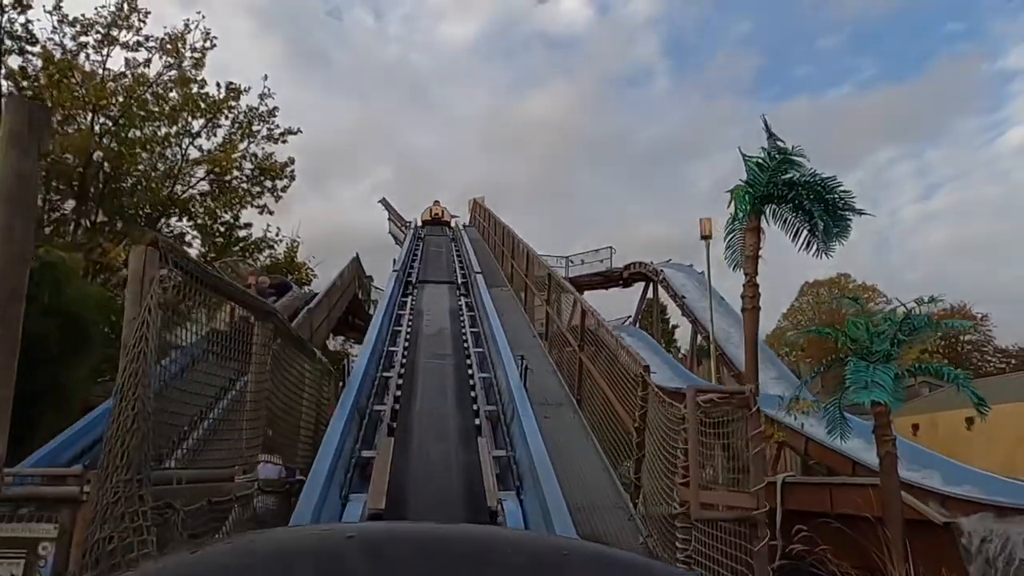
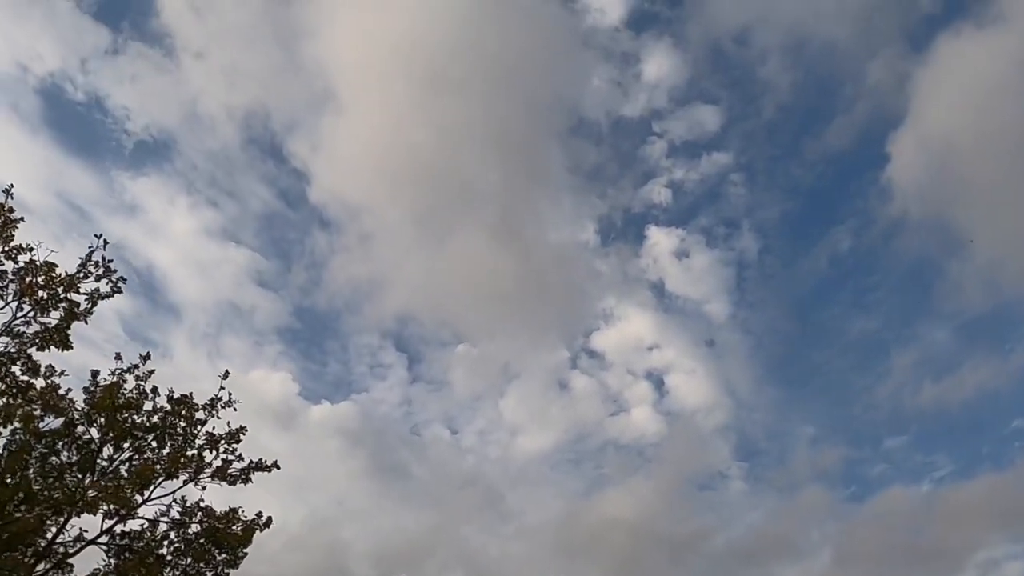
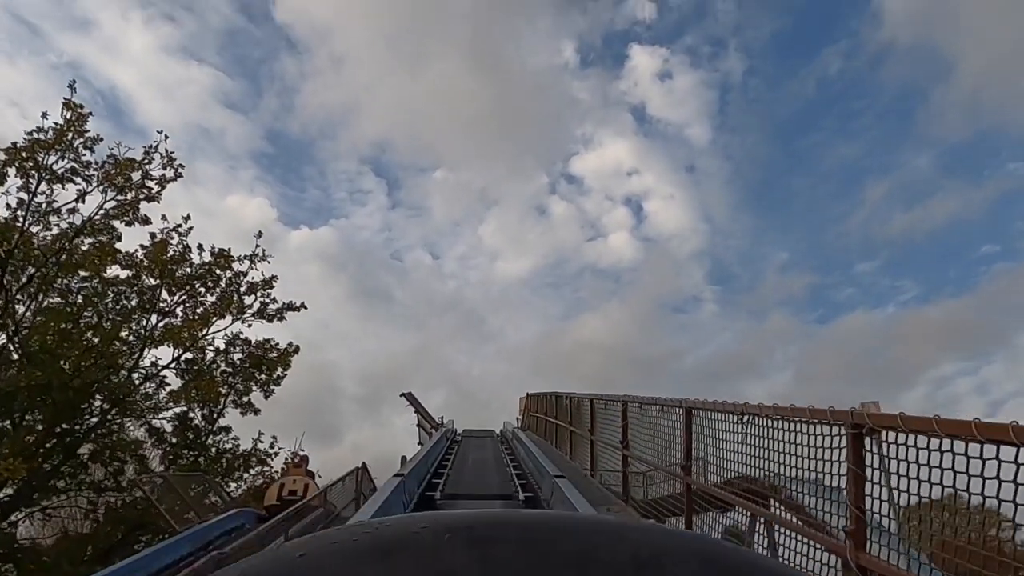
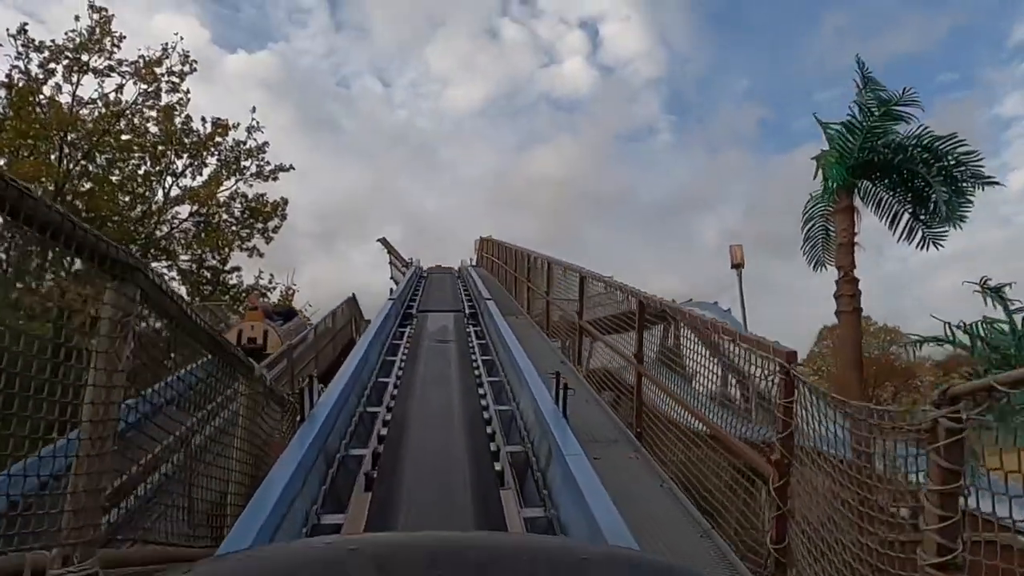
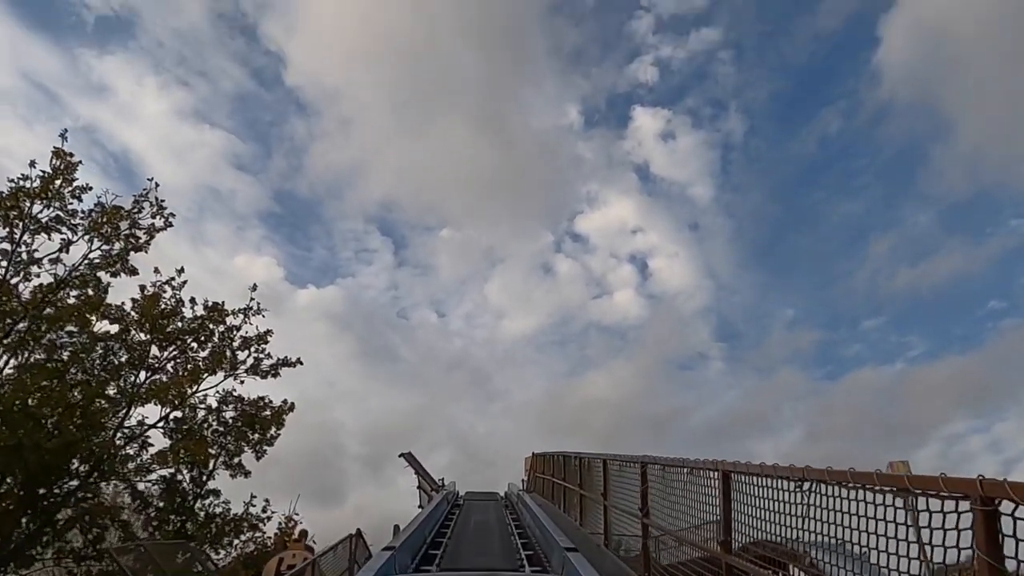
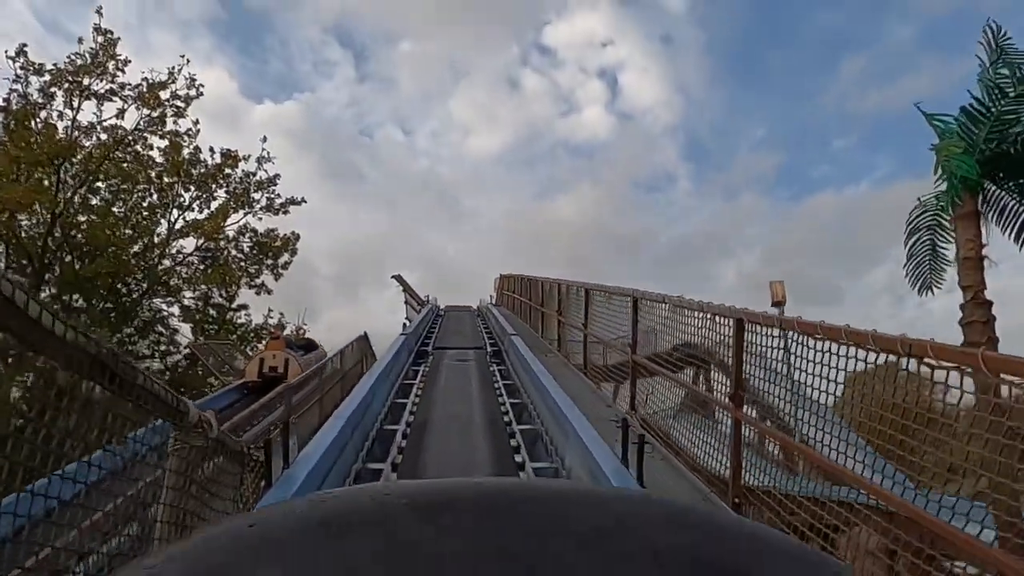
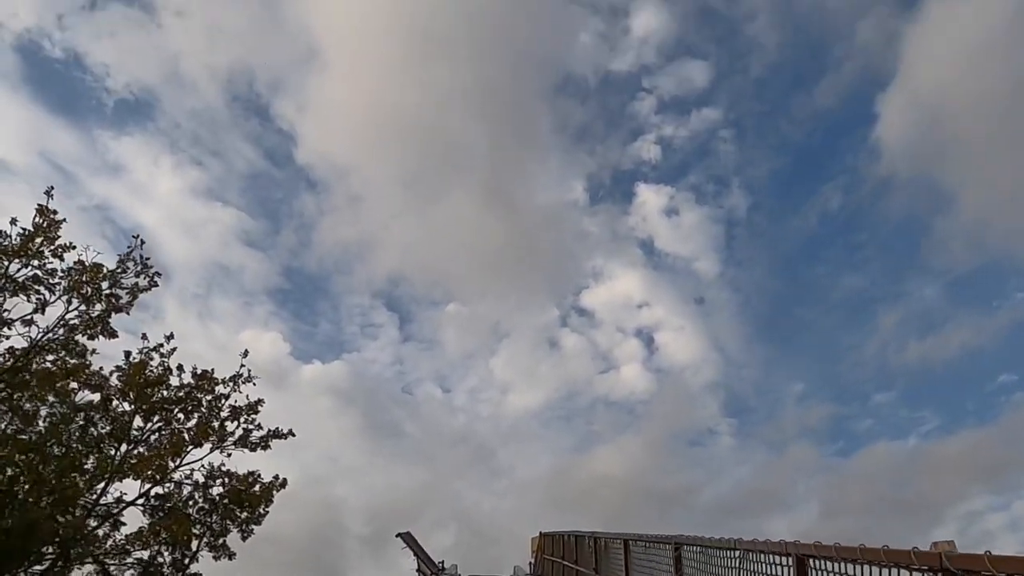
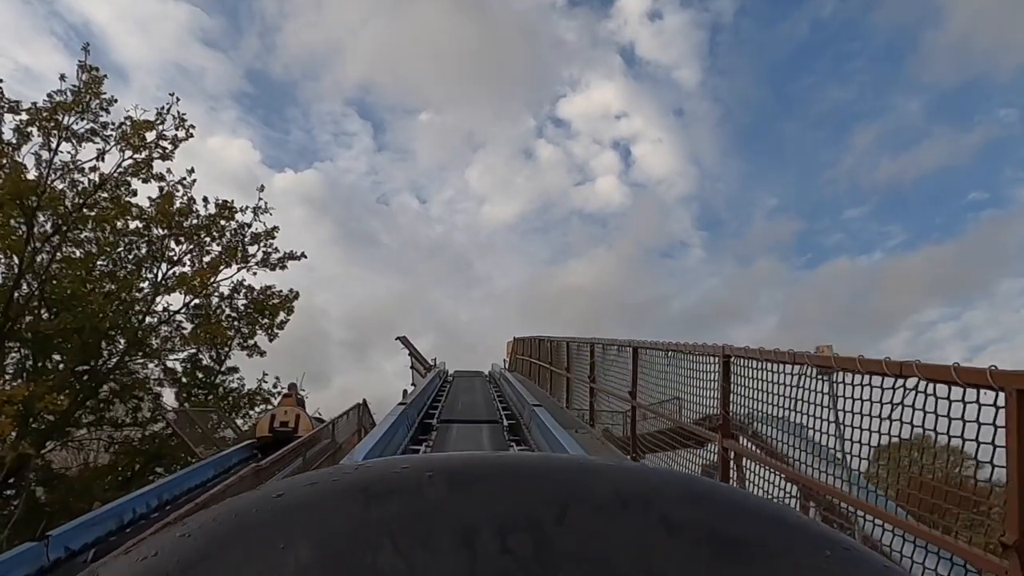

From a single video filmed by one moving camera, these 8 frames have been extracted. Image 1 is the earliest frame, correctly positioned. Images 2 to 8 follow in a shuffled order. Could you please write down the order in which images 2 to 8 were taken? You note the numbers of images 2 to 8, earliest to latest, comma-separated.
4, 6, 8, 3, 5, 7, 2
